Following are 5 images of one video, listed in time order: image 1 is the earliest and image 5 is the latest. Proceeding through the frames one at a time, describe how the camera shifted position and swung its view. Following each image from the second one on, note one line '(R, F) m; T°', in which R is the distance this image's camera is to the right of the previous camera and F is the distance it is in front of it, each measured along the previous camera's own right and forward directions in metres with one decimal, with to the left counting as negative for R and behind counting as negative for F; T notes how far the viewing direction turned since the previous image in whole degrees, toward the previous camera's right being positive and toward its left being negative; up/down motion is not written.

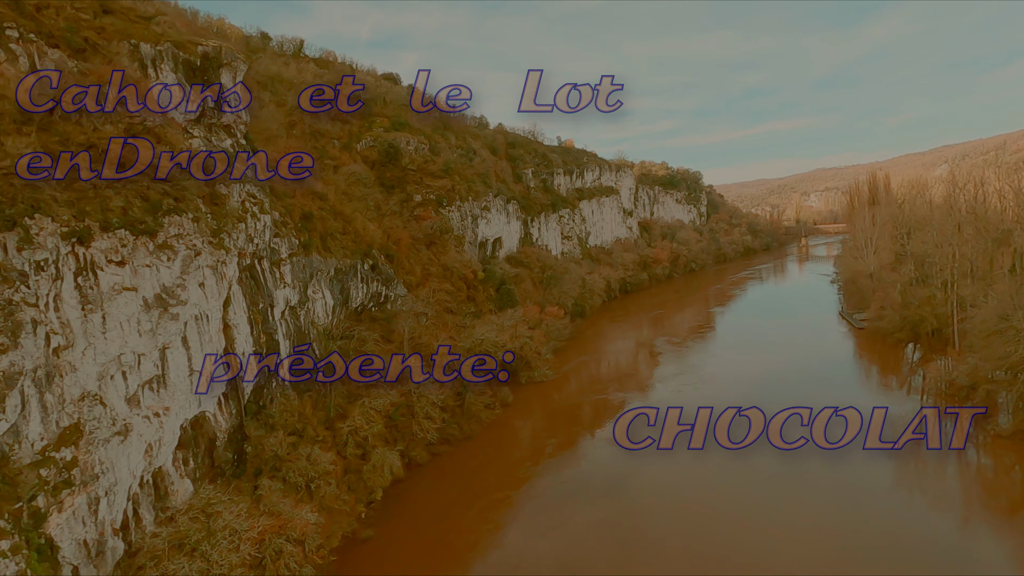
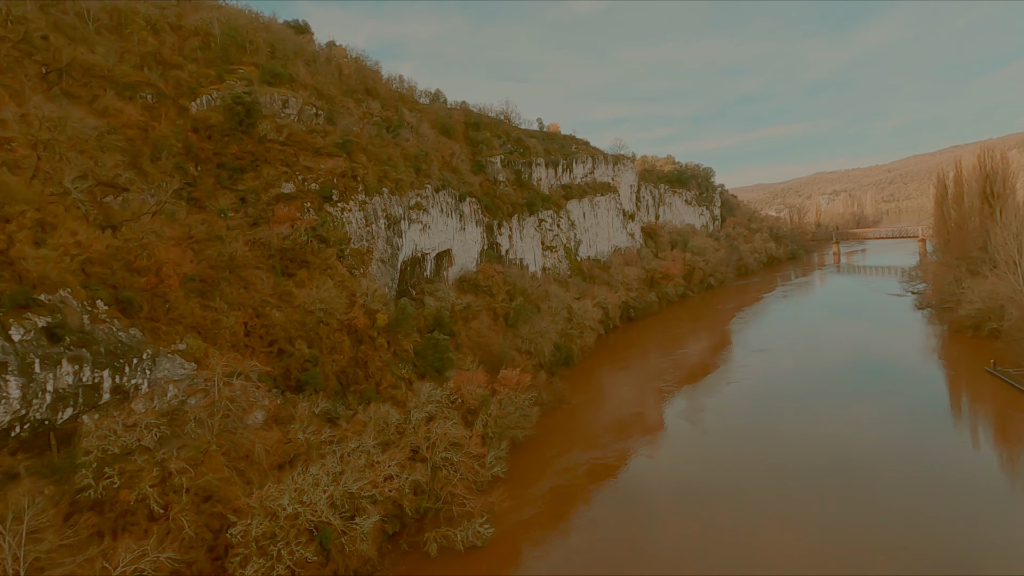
(+2.5, +13.5) m; 0°
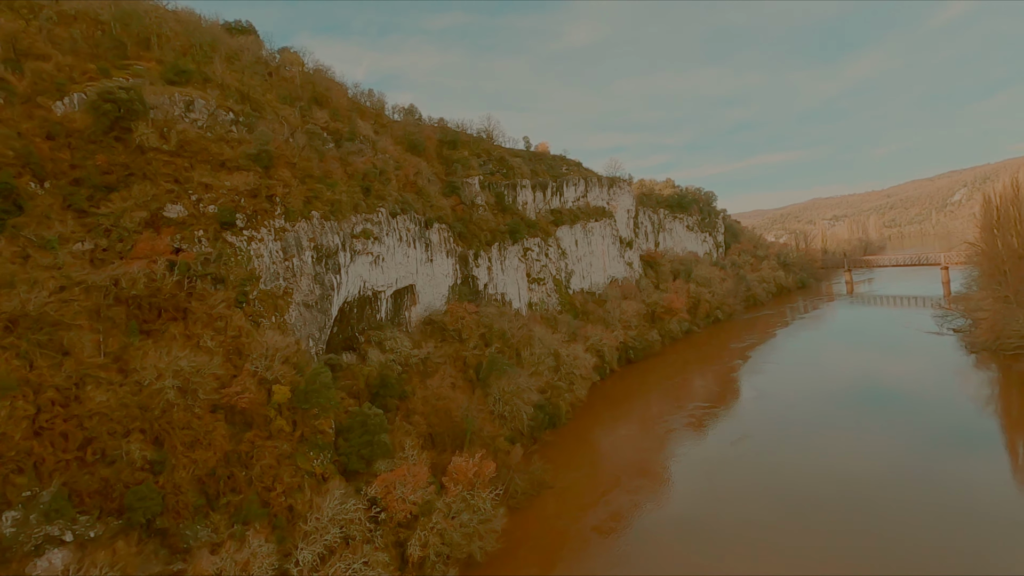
(+1.1, +5.1) m; 0°
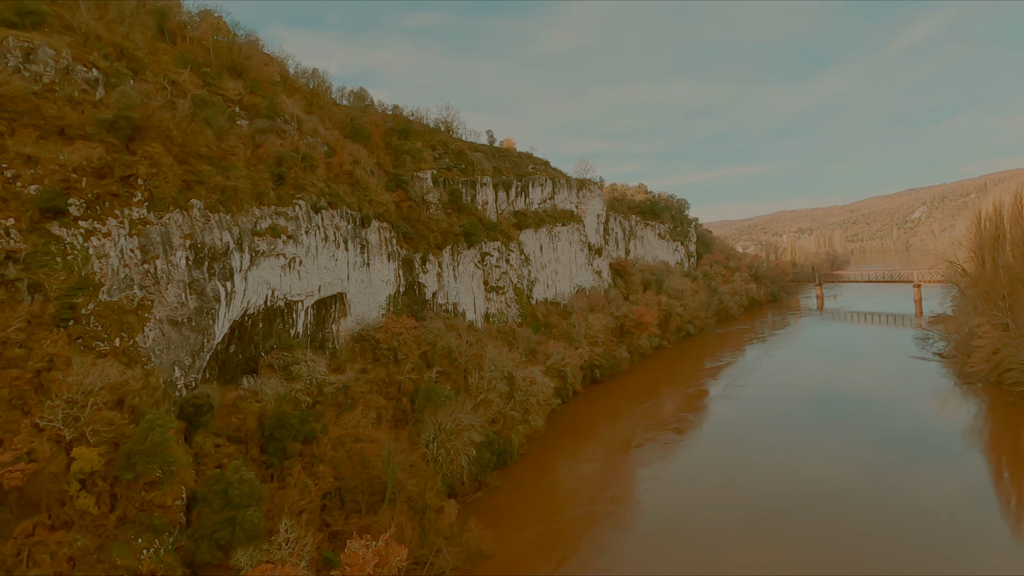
(+0.9, +3.7) m; +3°
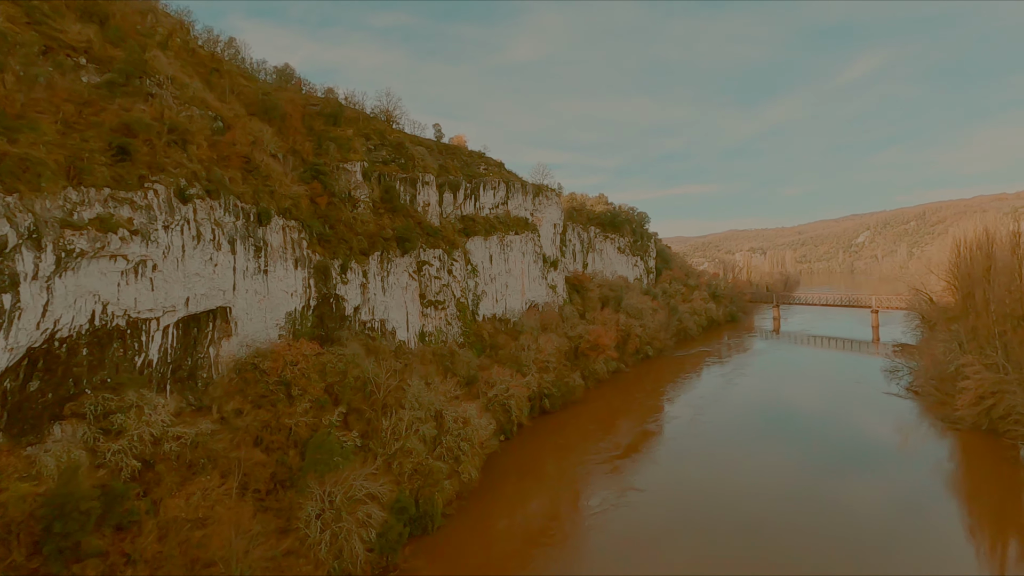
(+0.8, +4.1) m; +5°
